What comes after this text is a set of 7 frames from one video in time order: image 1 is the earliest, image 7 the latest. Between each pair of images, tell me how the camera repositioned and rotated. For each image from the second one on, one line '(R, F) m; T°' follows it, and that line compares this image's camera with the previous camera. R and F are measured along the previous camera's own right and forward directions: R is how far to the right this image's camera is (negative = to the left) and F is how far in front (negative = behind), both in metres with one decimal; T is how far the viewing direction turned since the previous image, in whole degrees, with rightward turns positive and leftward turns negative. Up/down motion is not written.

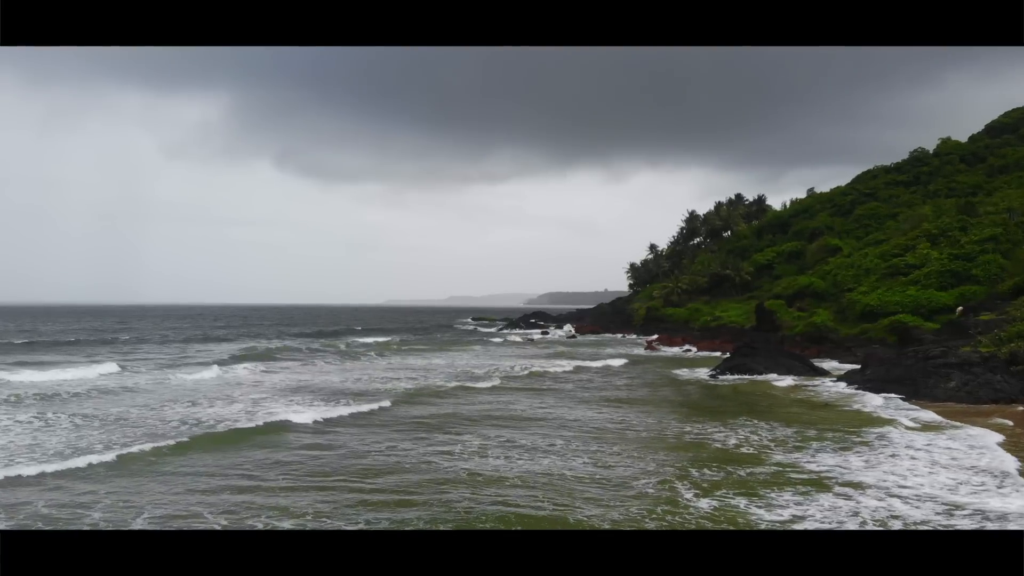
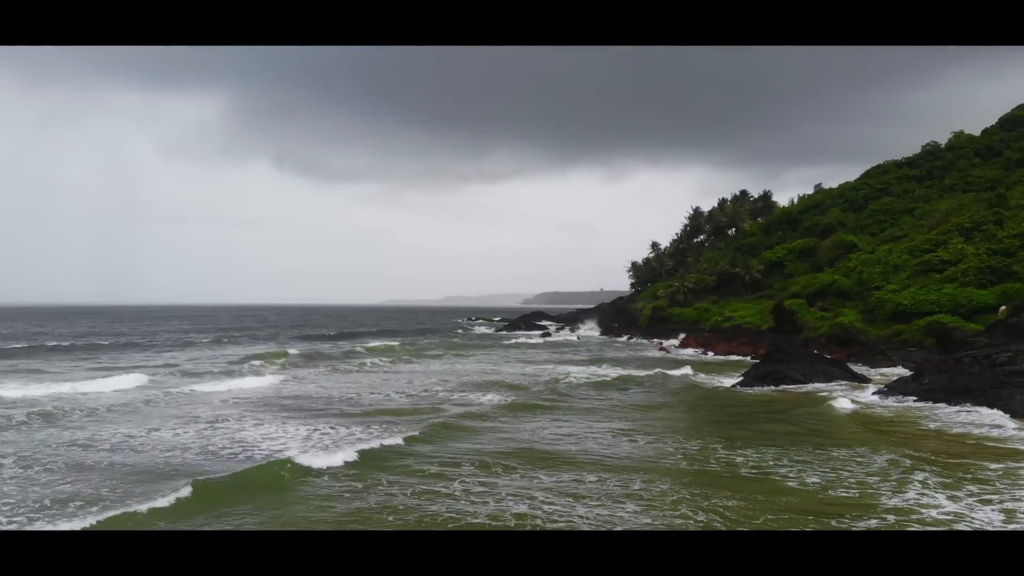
(-0.5, +2.8) m; 0°
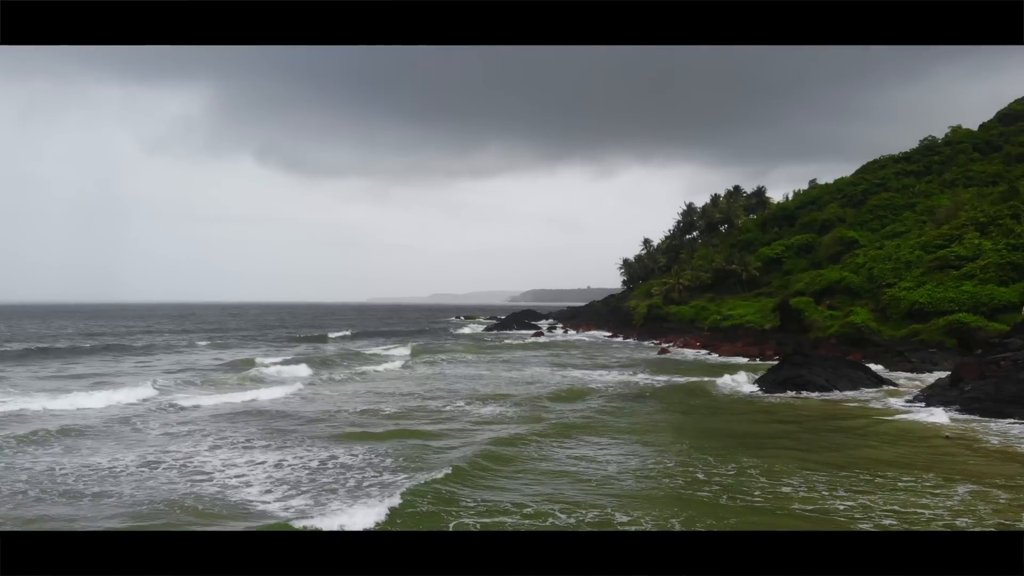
(-0.4, +2.3) m; +1°
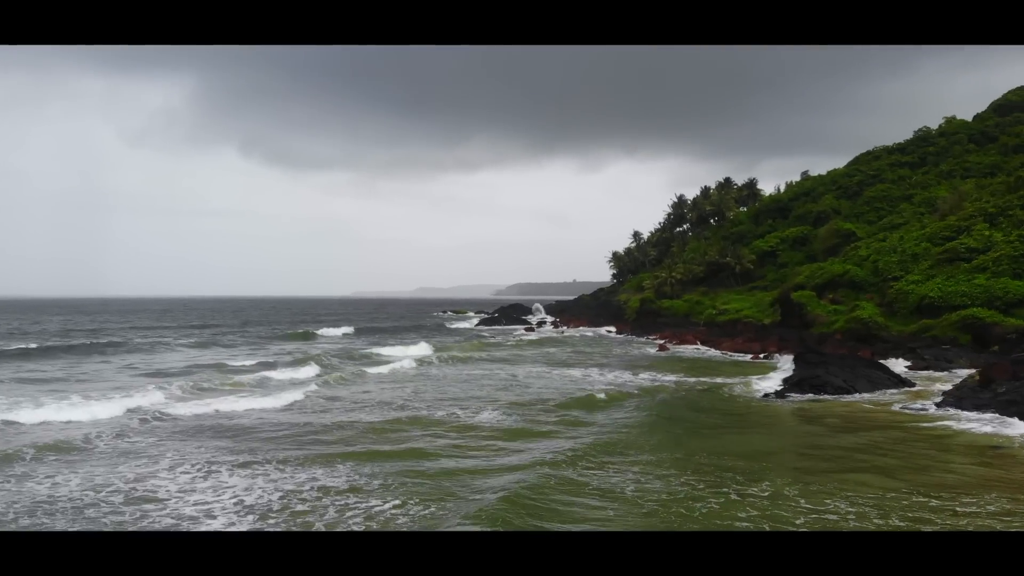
(-0.3, +1.9) m; +1°
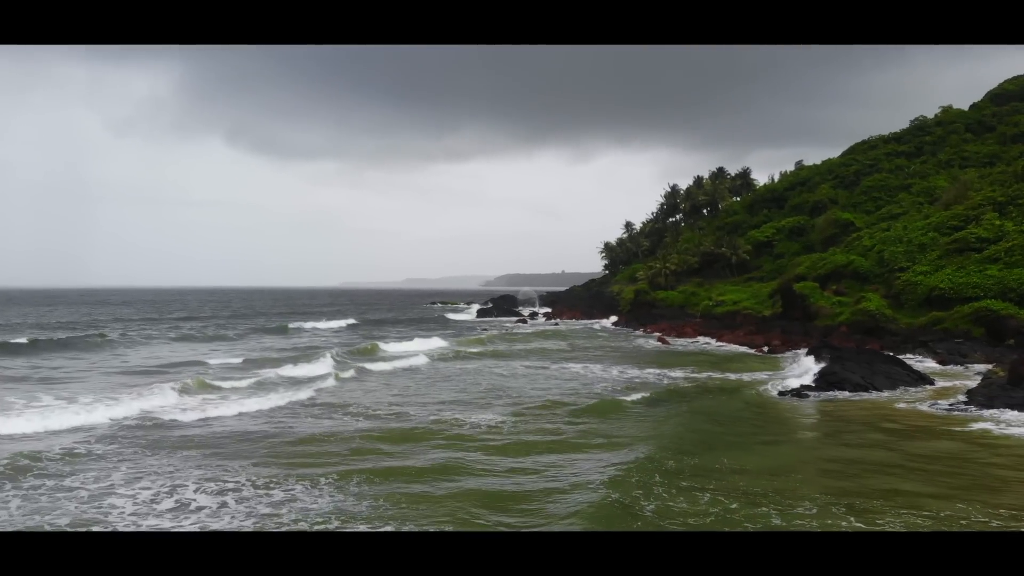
(-0.3, +1.5) m; +1°
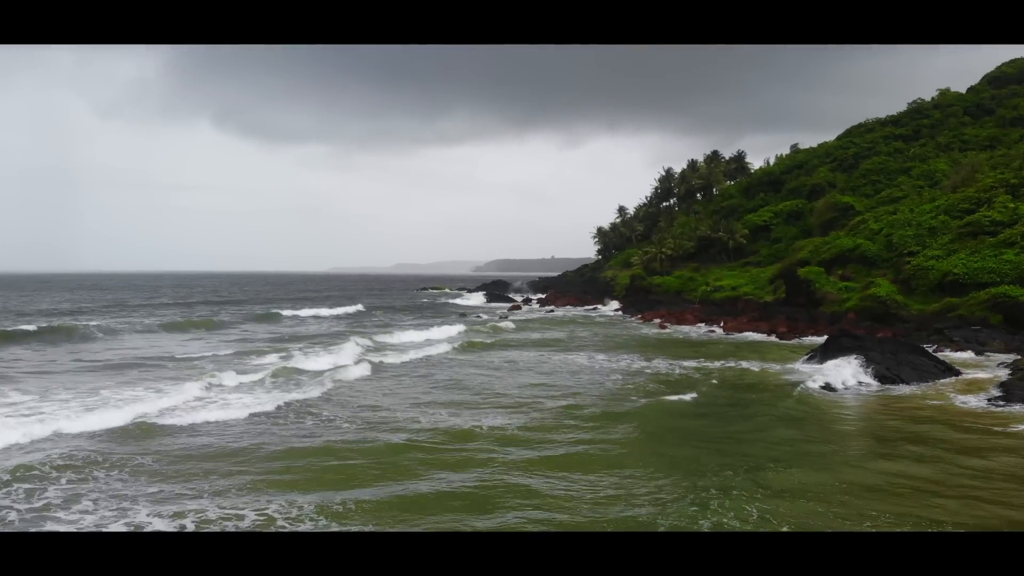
(-0.4, +1.5) m; +1°
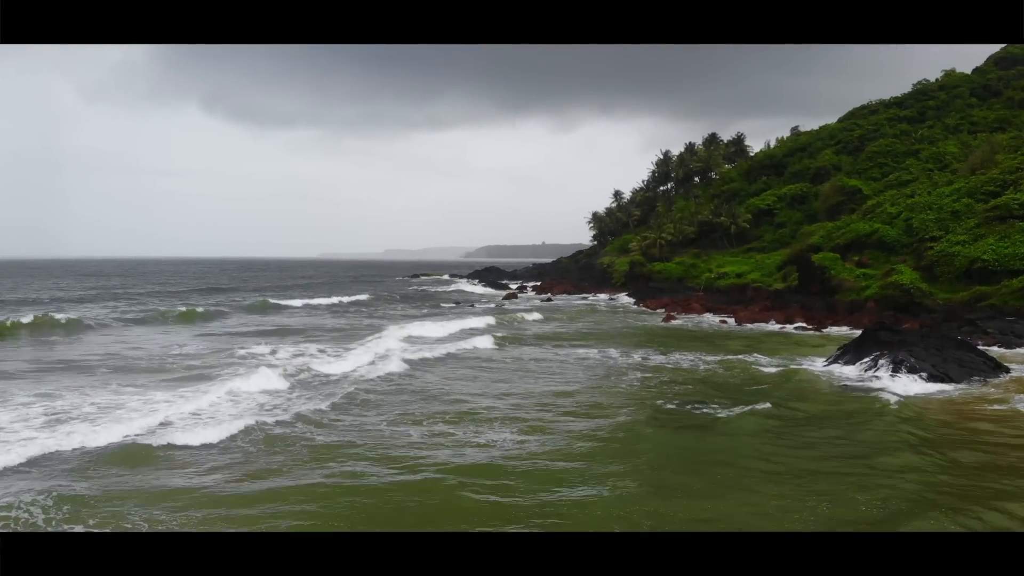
(-0.5, +2.0) m; +1°
